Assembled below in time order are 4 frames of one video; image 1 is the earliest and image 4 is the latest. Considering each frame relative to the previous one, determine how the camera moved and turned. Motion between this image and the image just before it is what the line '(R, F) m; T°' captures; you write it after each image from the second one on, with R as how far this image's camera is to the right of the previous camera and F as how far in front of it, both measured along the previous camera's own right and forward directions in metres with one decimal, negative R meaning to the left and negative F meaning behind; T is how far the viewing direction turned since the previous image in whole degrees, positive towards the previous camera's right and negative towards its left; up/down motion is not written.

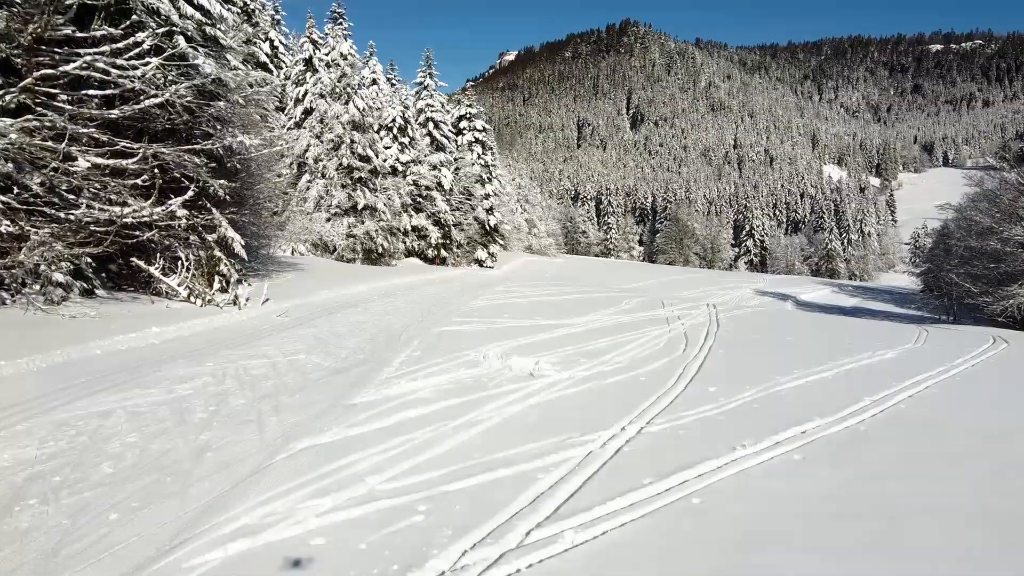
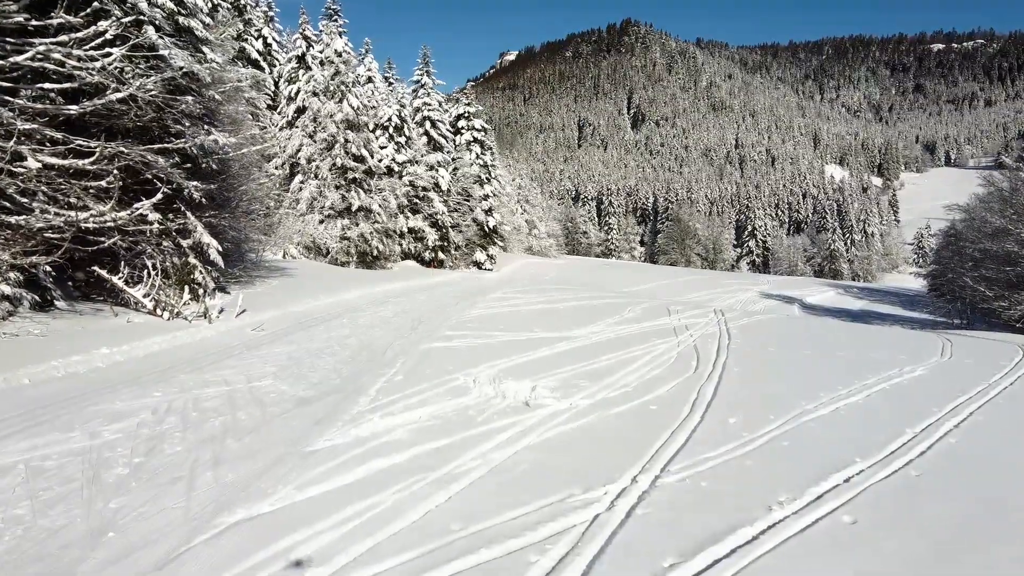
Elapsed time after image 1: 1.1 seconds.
(+0.1, +0.8) m; 0°
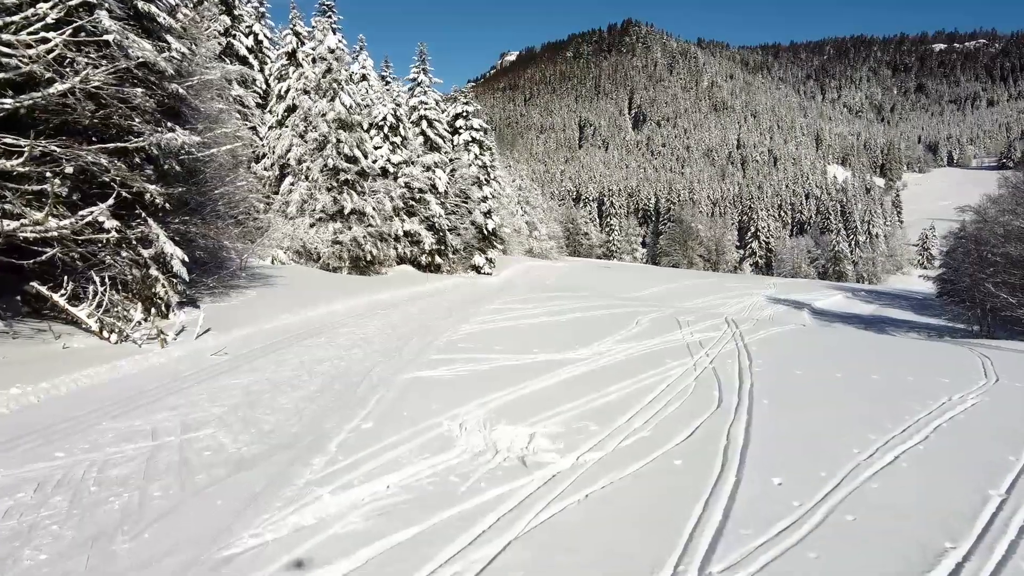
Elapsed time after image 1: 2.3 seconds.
(0.0, +1.2) m; 0°
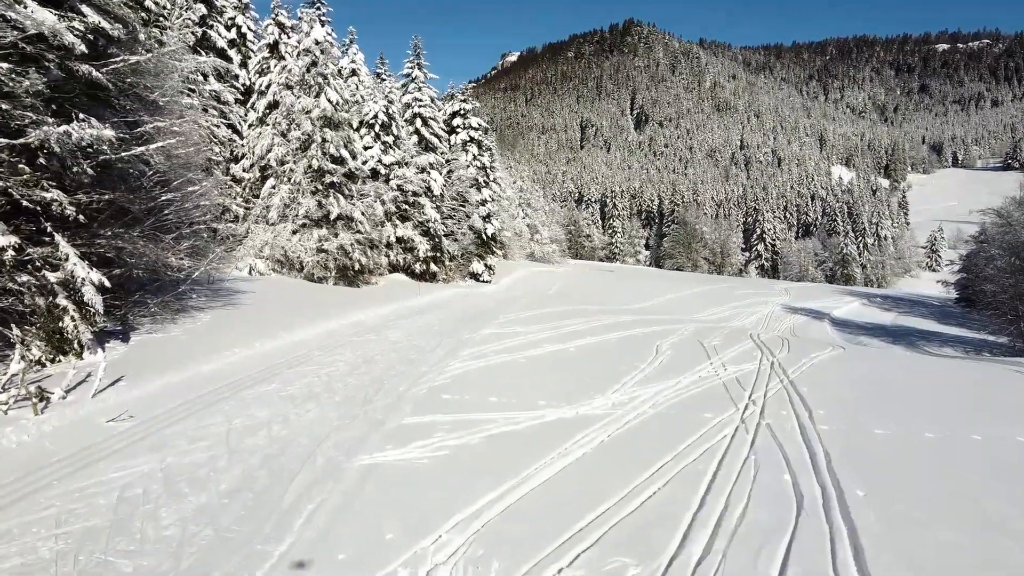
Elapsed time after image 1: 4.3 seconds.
(0.0, +2.1) m; 0°
